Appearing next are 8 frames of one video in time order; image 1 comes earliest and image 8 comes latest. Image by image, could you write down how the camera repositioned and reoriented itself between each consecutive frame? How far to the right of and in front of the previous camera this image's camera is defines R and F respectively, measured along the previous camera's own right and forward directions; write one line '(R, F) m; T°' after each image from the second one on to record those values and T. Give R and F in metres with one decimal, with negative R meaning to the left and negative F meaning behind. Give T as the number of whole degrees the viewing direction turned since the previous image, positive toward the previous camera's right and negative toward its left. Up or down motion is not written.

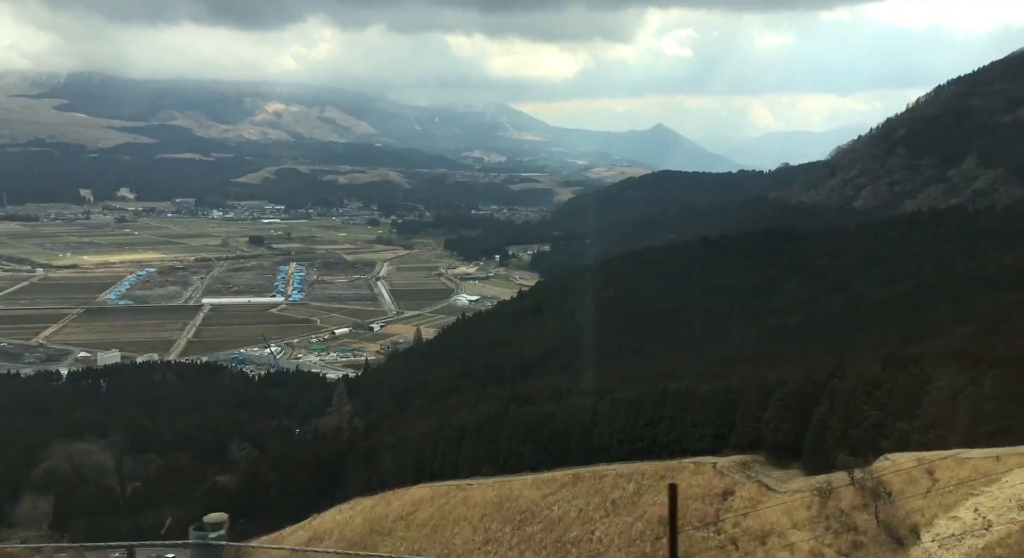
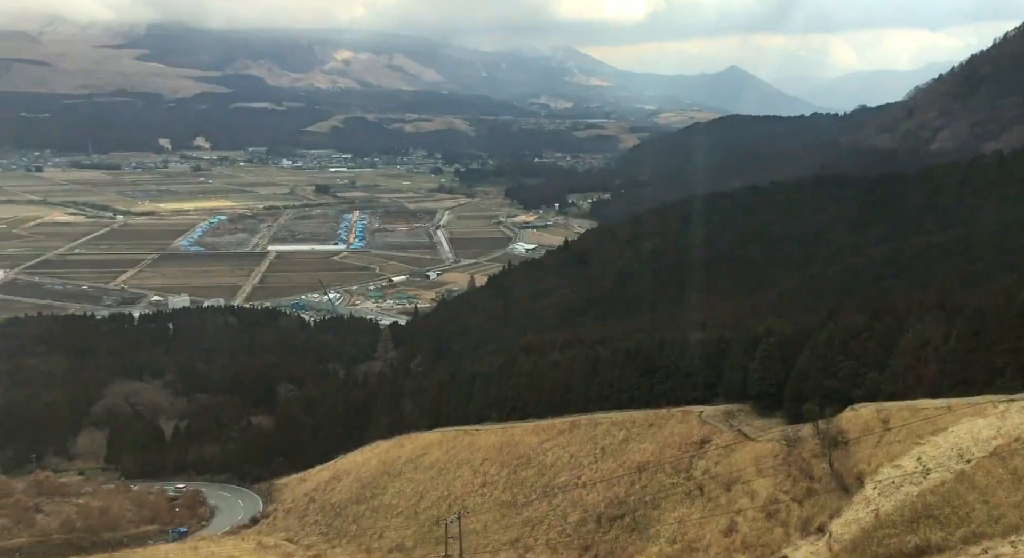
(+2.2, -0.8) m; -6°
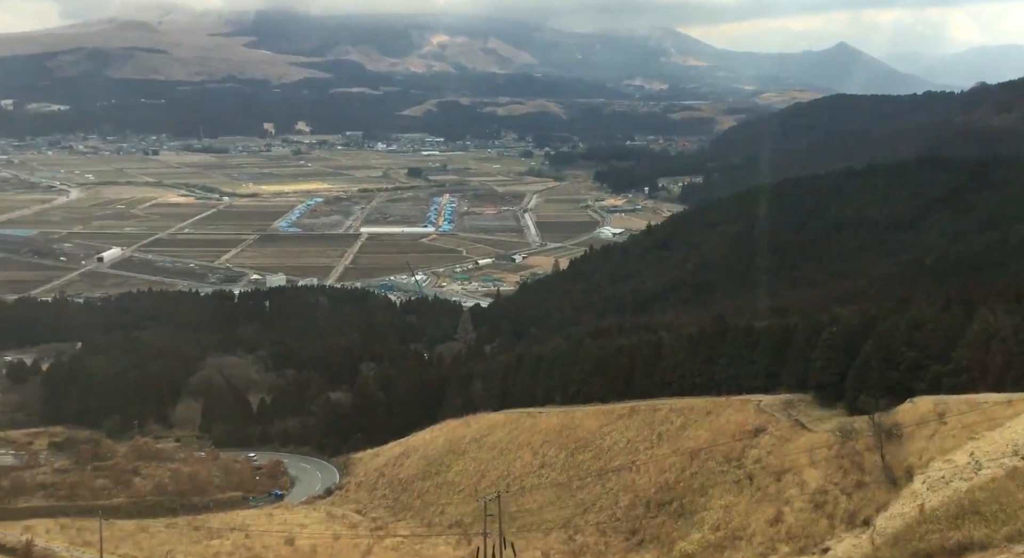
(+1.0, -0.4) m; -6°
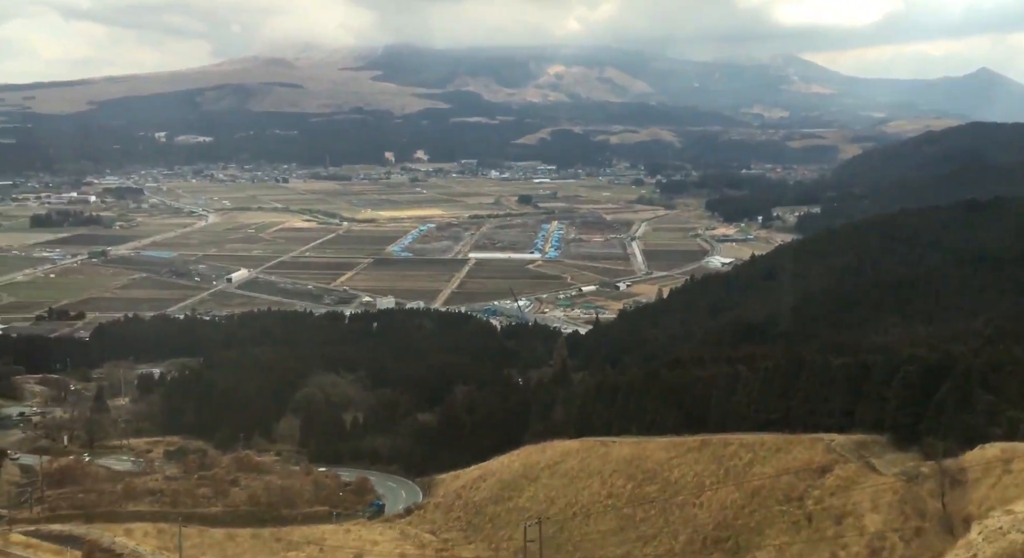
(+1.4, -0.4) m; -8°
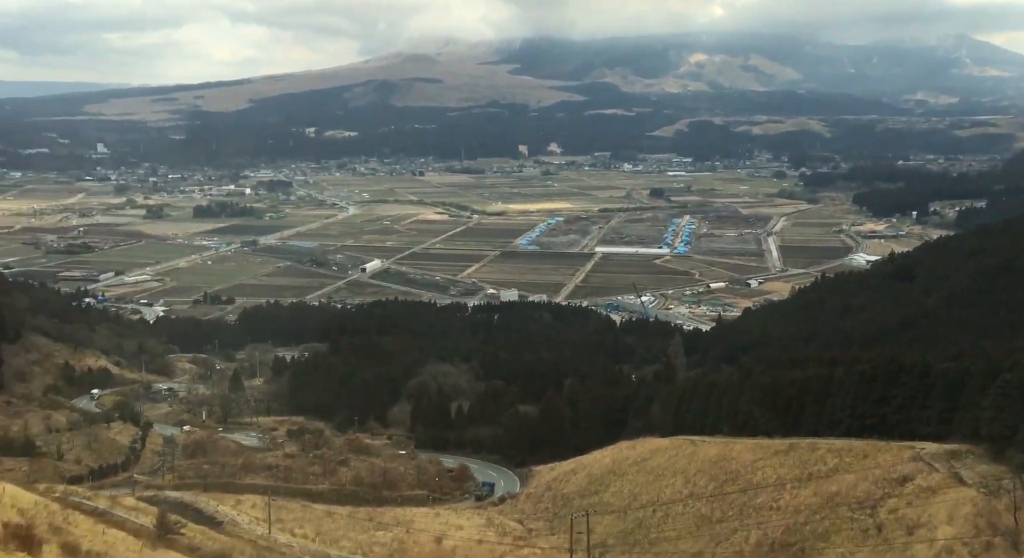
(+1.9, -0.2) m; -10°
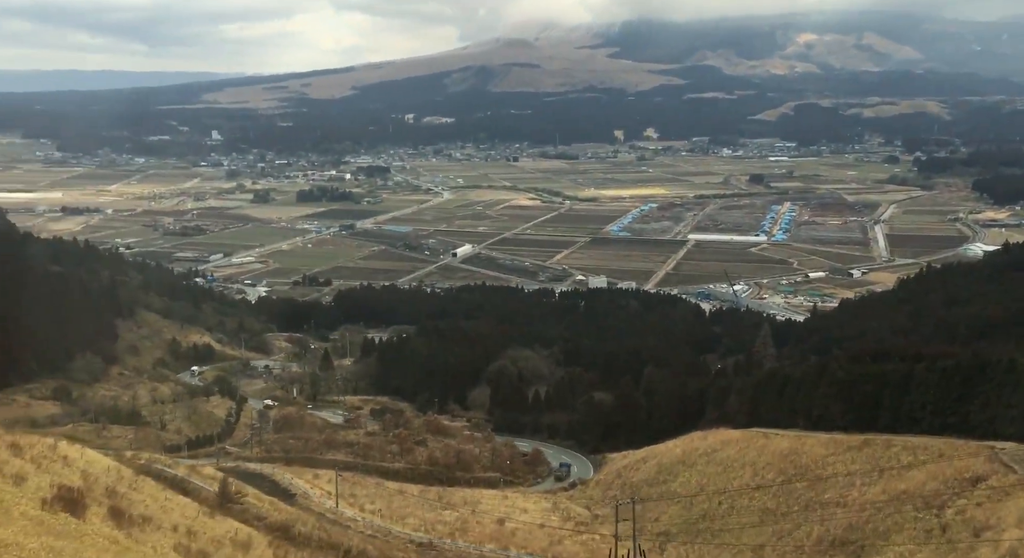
(+1.1, -0.1) m; -7°
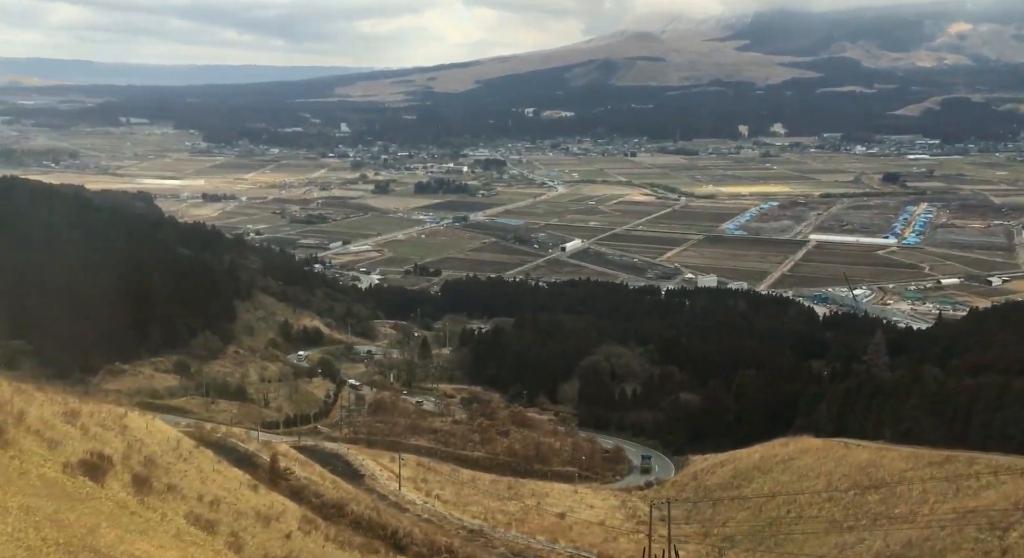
(+1.9, +0.1) m; -9°
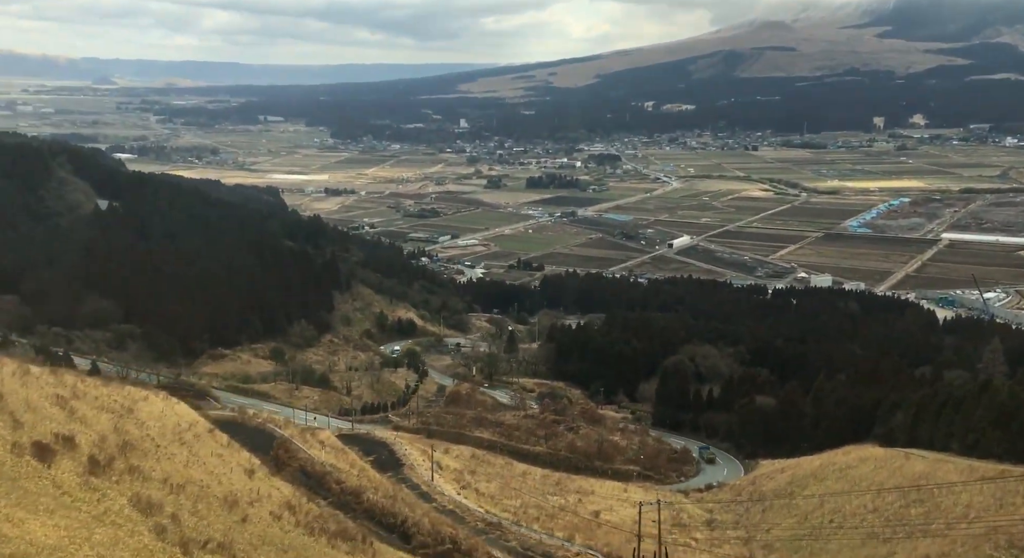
(+2.9, +0.7) m; -10°
